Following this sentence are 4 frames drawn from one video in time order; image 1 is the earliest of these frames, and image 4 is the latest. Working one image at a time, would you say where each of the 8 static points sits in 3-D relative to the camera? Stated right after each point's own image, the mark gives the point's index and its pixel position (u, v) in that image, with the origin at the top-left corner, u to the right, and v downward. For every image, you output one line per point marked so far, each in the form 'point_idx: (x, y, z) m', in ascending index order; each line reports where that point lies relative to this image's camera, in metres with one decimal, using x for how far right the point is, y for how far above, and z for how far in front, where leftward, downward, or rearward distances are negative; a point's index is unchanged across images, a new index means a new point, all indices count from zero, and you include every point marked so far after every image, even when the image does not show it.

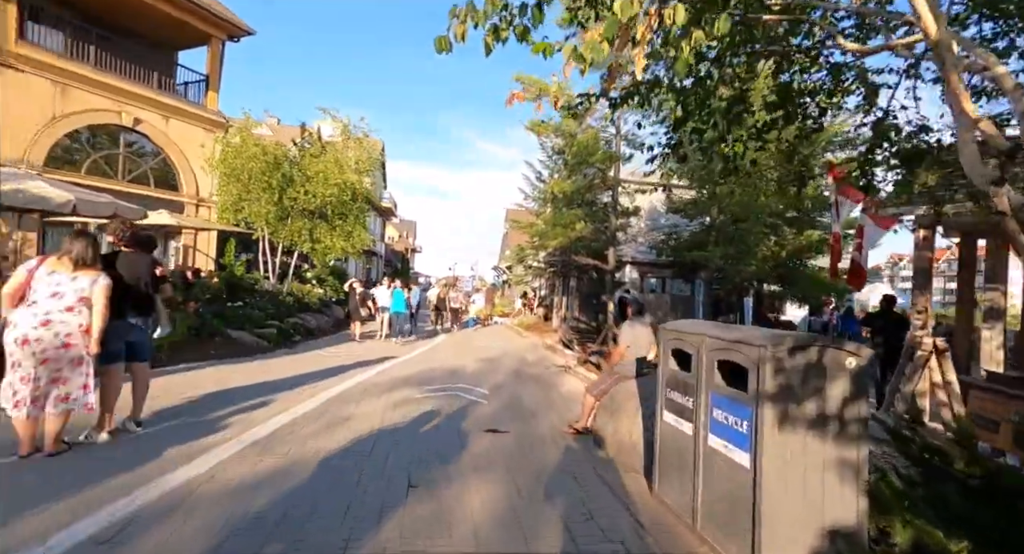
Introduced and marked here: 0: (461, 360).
0: (-1.4, -2.2, +12.4) m
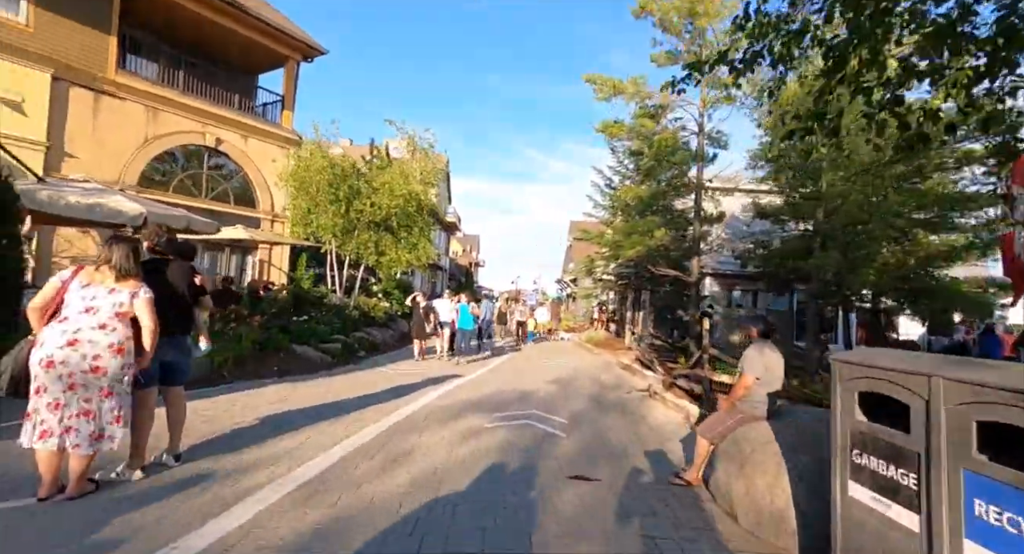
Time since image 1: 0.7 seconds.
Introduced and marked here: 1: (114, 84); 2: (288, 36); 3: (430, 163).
0: (+0.4, -2.5, +11.3) m
1: (-12.6, +6.1, +15.1) m
2: (-9.3, +10.0, +19.7) m
3: (-3.2, +4.5, +18.6) m
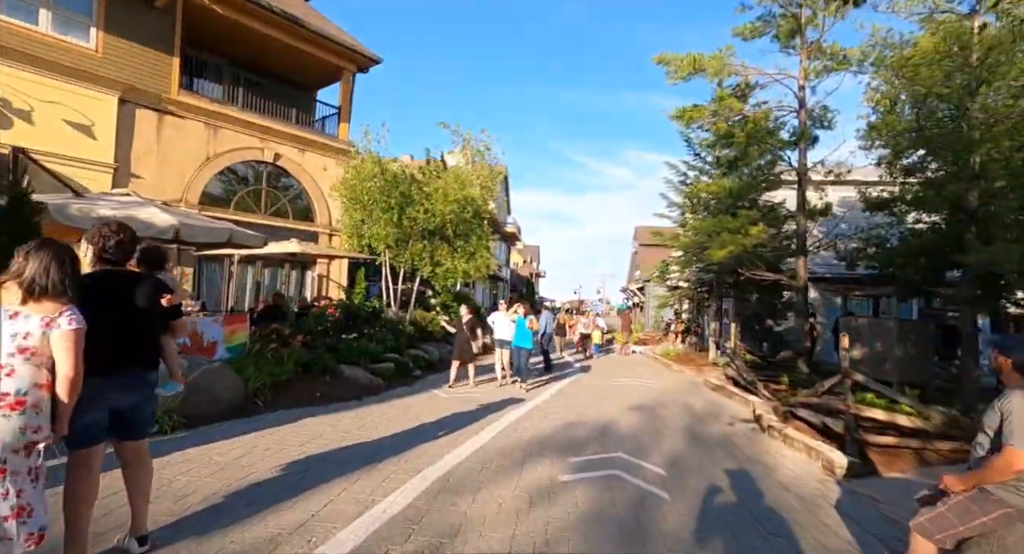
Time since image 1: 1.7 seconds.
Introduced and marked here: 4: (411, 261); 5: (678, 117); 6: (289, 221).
0: (+1.9, -2.7, +9.6) m
1: (-10.7, +5.6, +15.2) m
2: (-6.9, +9.4, +19.4) m
3: (-0.9, +4.1, +17.5) m
4: (-3.2, +0.5, +15.0) m
5: (+4.9, +4.7, +13.9) m
6: (-8.5, +2.1, +18.2) m
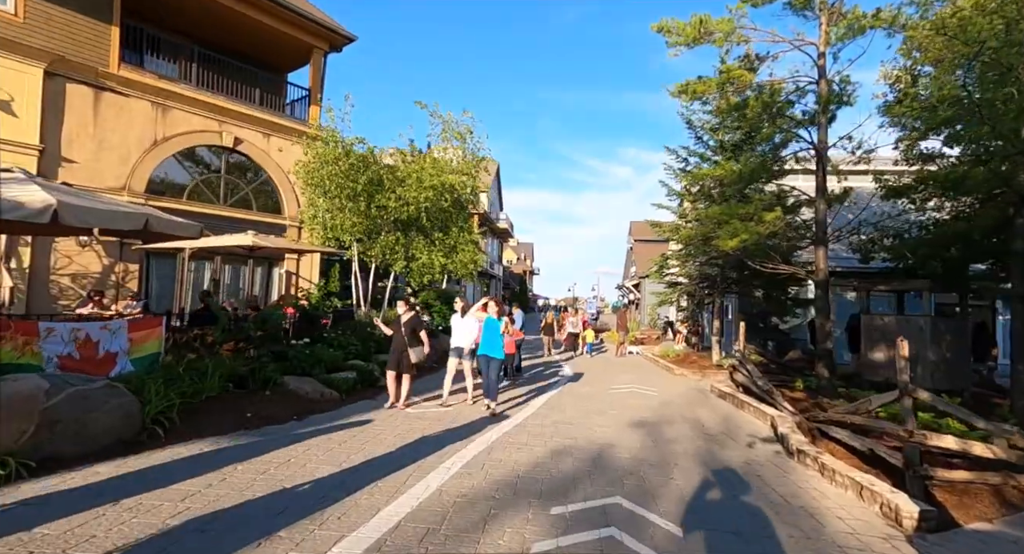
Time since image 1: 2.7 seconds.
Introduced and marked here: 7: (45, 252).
0: (+1.5, -2.6, +8.1) m
1: (-11.2, +5.6, +13.5) m
2: (-7.5, +9.5, +17.8) m
3: (-1.5, +4.2, +15.9) m
4: (-3.6, +0.6, +13.4) m
5: (+4.4, +4.8, +12.4) m
6: (-9.1, +2.2, +16.6) m
7: (-12.1, +0.6, +12.3) m
